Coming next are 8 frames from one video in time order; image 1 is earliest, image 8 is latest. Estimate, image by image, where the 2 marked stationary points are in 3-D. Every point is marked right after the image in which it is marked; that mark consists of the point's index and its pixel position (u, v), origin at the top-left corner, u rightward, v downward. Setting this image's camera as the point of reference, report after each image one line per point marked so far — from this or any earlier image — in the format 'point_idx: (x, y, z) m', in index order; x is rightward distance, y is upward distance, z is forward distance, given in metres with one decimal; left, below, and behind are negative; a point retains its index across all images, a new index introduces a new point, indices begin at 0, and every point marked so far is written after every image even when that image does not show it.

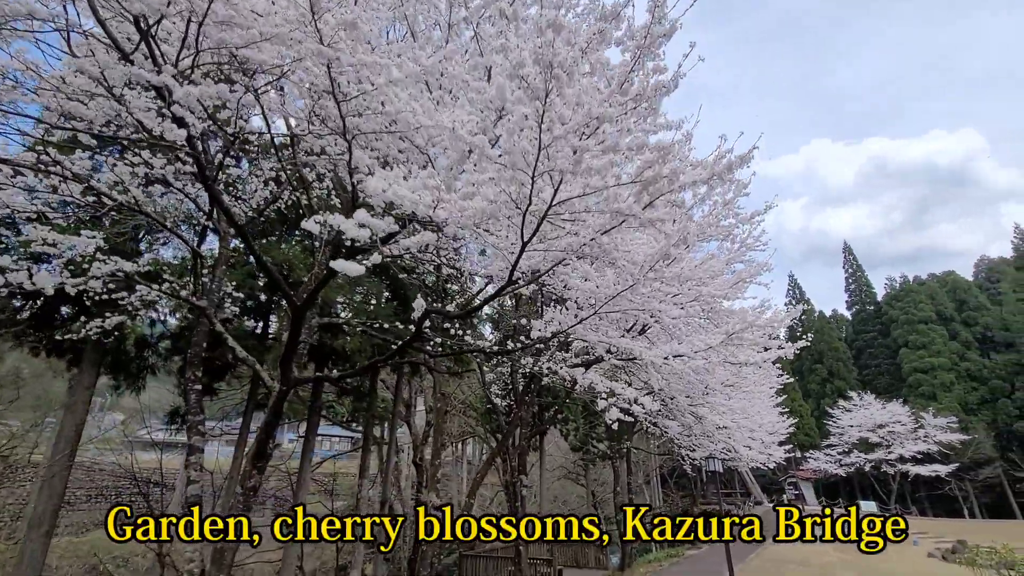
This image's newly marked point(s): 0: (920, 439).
0: (+13.9, -5.1, +19.0) m
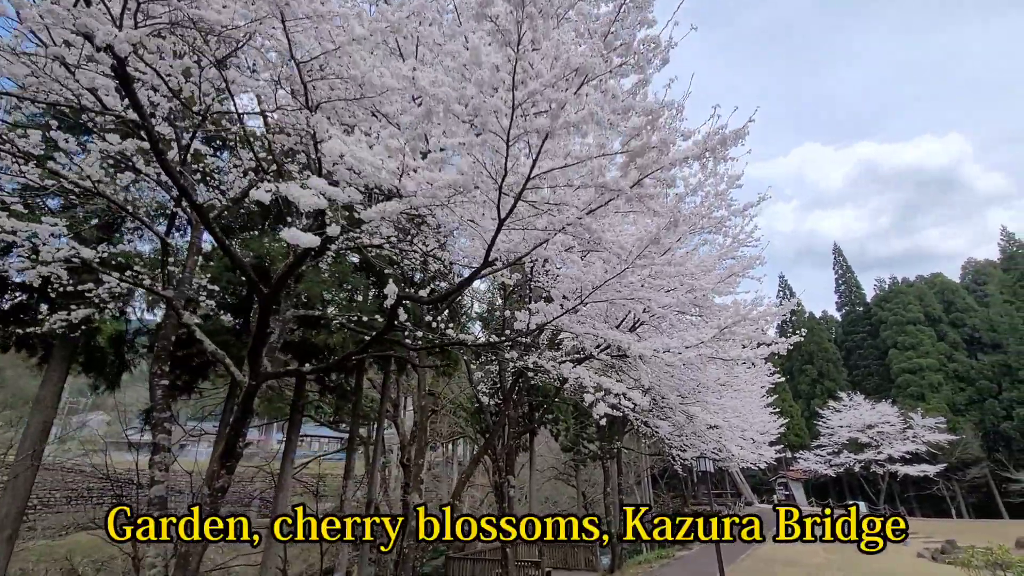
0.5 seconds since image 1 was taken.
0: (+13.6, -5.2, +19.0) m
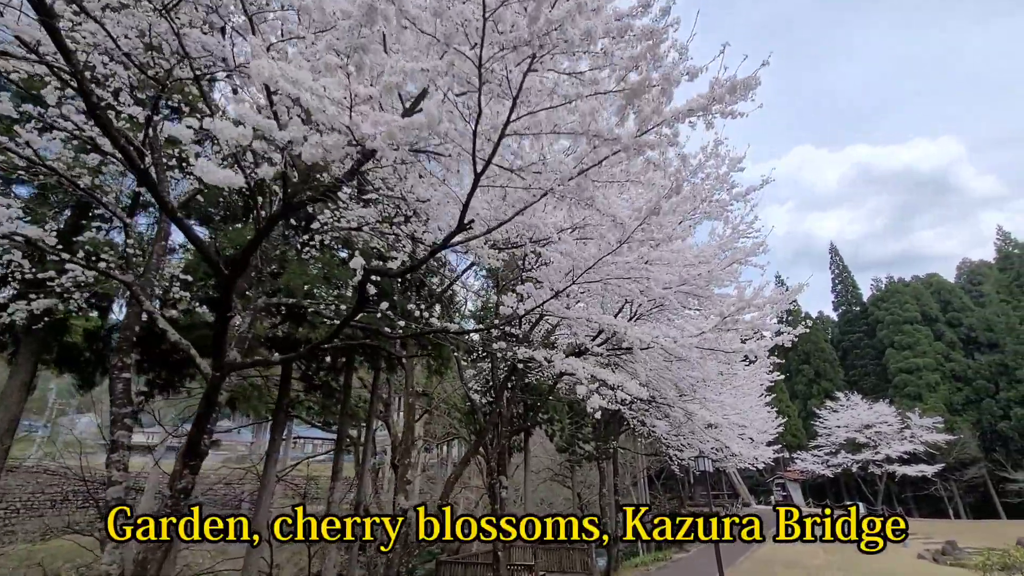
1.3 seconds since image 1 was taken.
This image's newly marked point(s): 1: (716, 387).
0: (+13.4, -5.1, +18.9) m
1: (+3.0, -1.4, +8.1) m
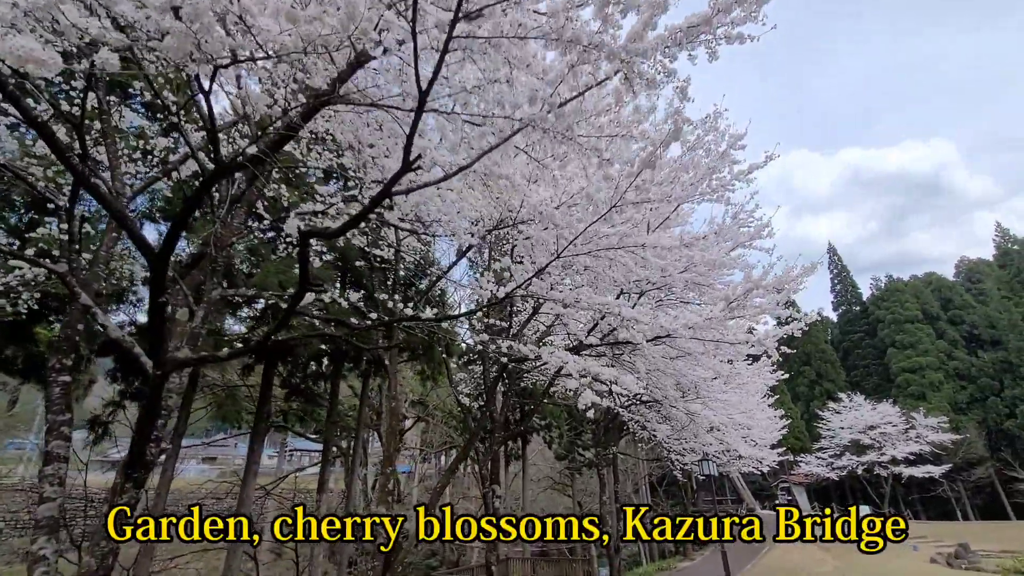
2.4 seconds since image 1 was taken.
0: (+13.3, -5.1, +18.6) m
1: (+2.9, -1.3, +7.7) m
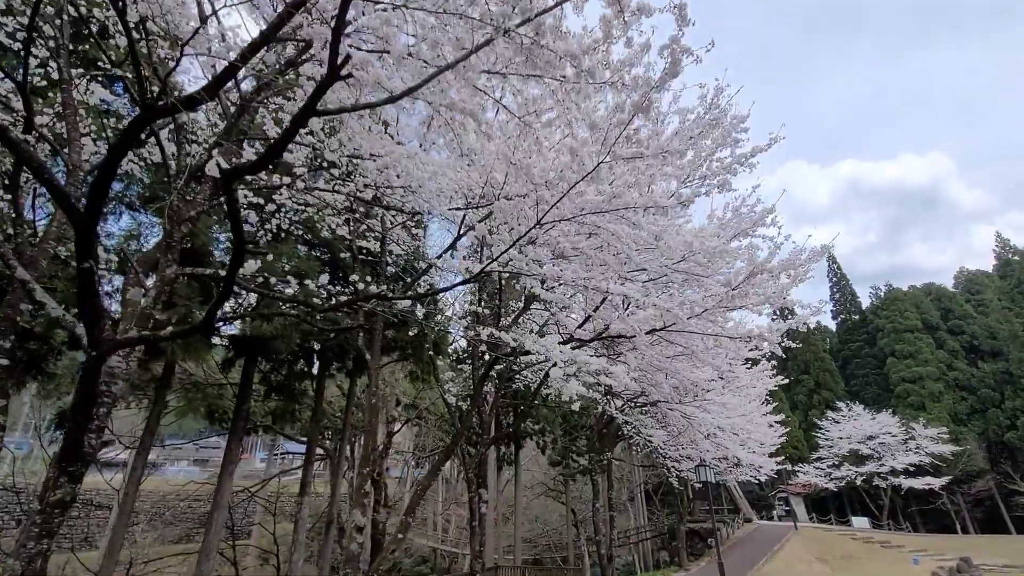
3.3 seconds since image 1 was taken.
0: (+13.1, -5.3, +18.3) m
1: (+2.8, -1.3, +7.5) m
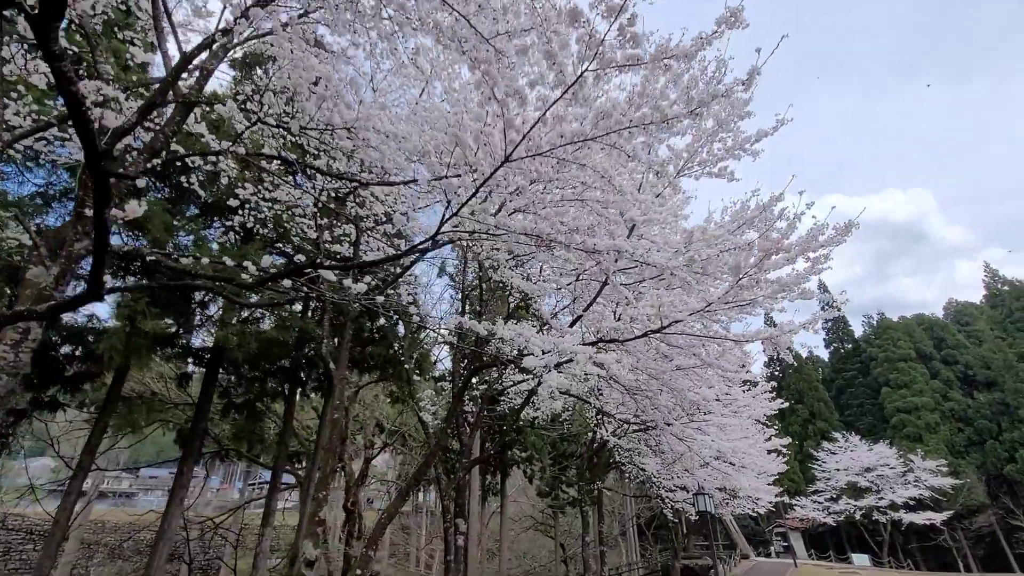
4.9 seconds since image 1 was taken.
0: (+12.7, -6.2, +17.8) m
1: (+2.6, -1.6, +7.0) m
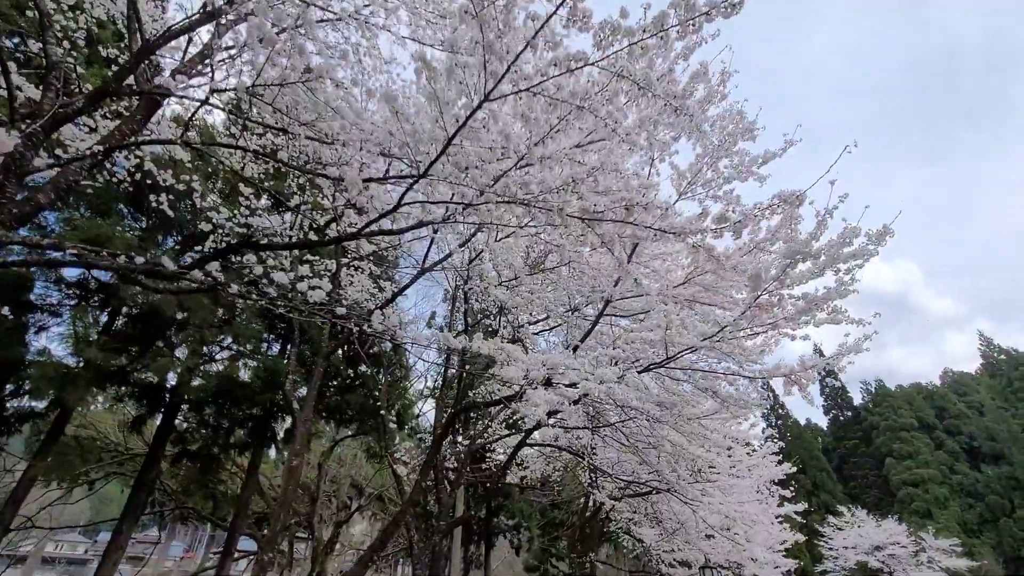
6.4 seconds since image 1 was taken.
0: (+12.3, -8.3, +16.7) m
1: (+2.4, -2.1, +6.4) m
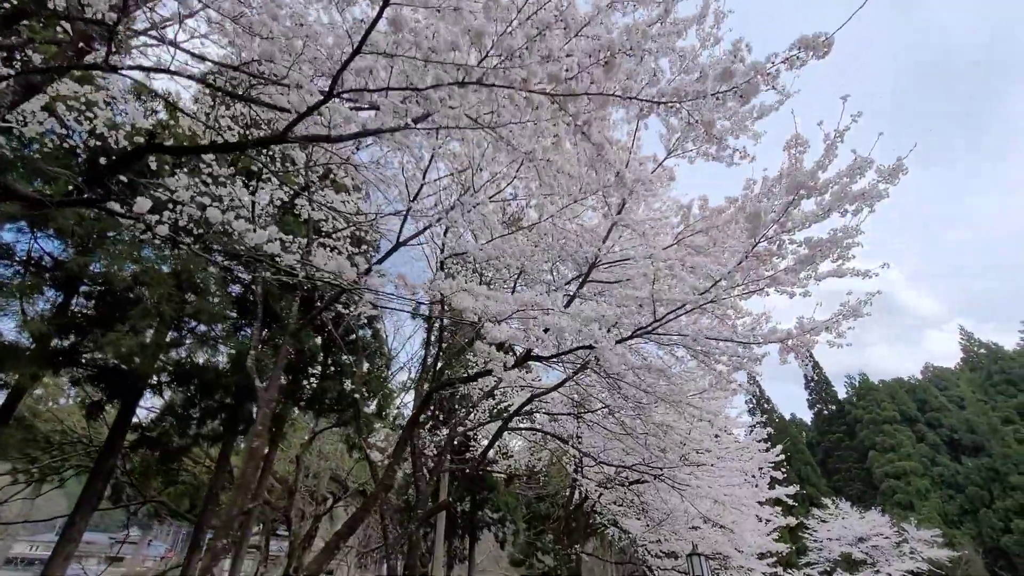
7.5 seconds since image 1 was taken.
0: (+11.9, -8.1, +16.8) m
1: (+2.2, -2.0, +6.3) m
